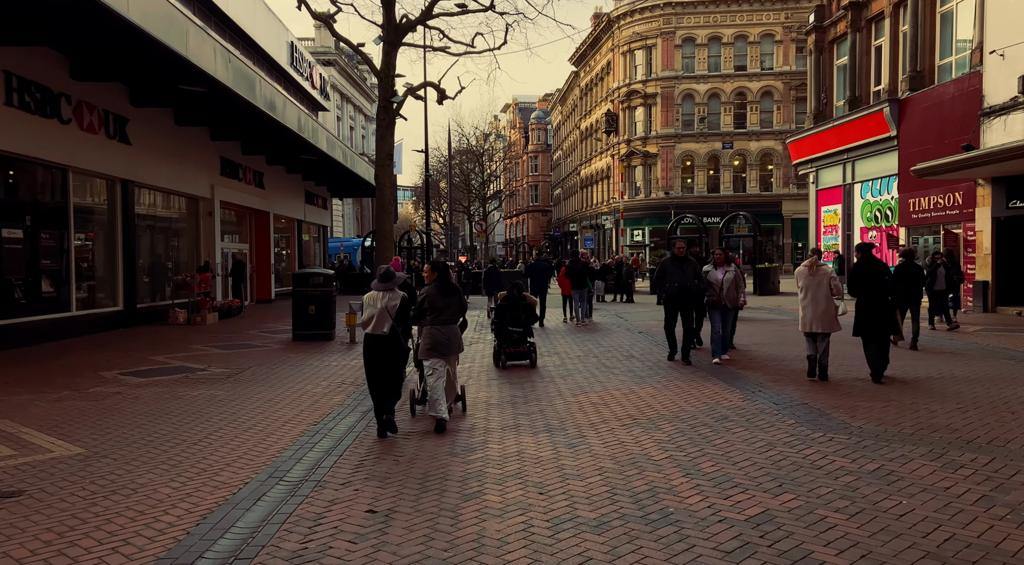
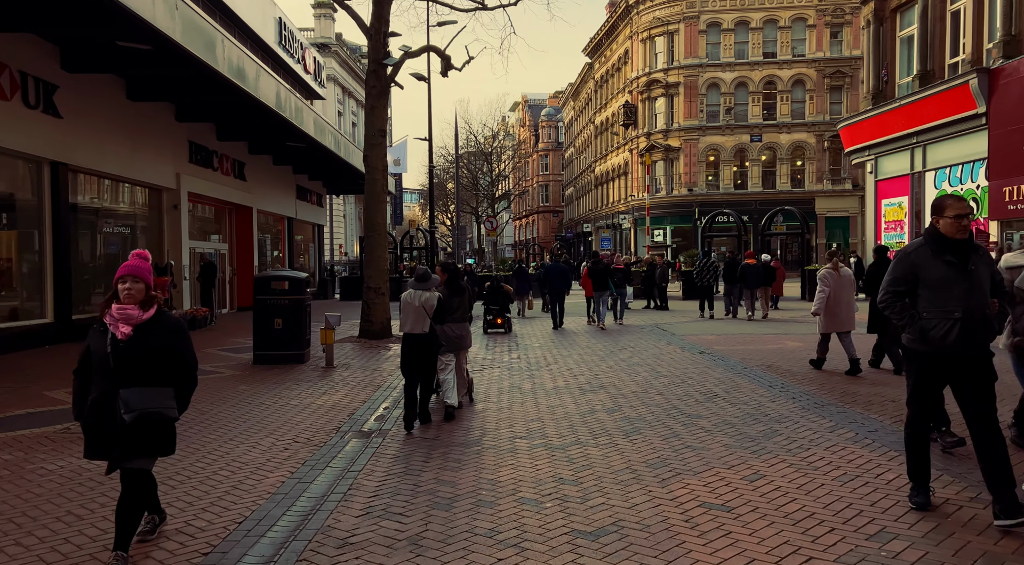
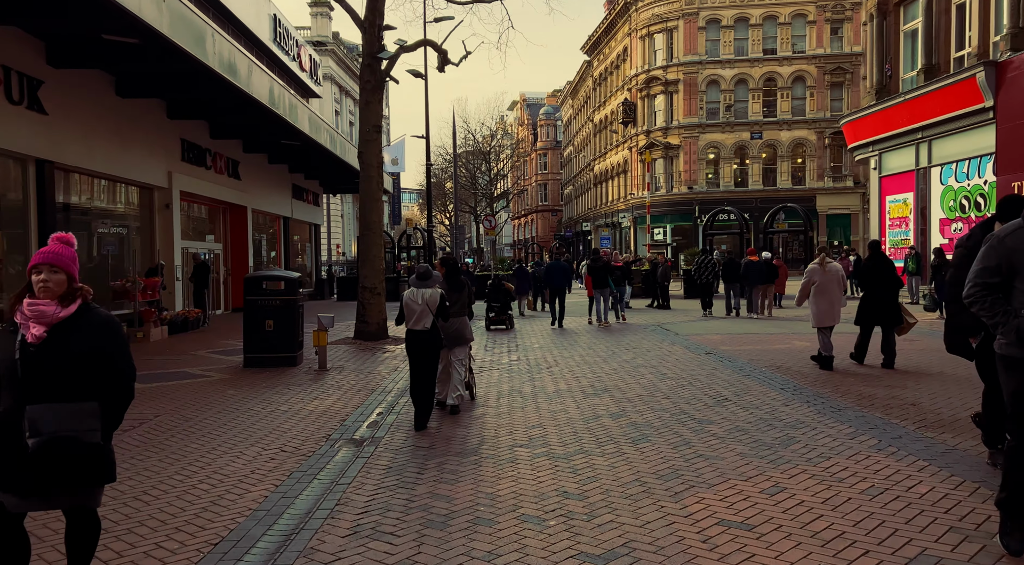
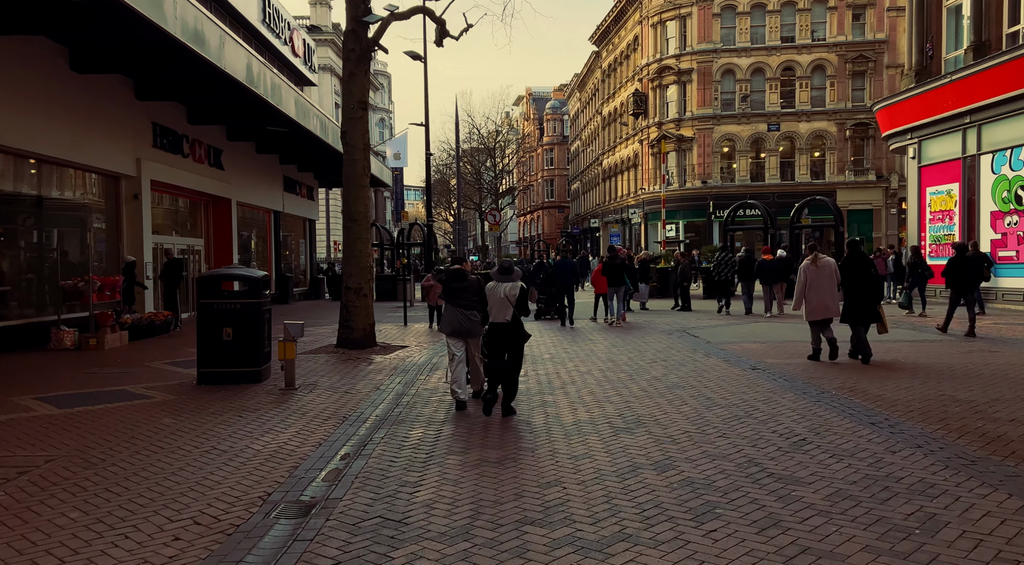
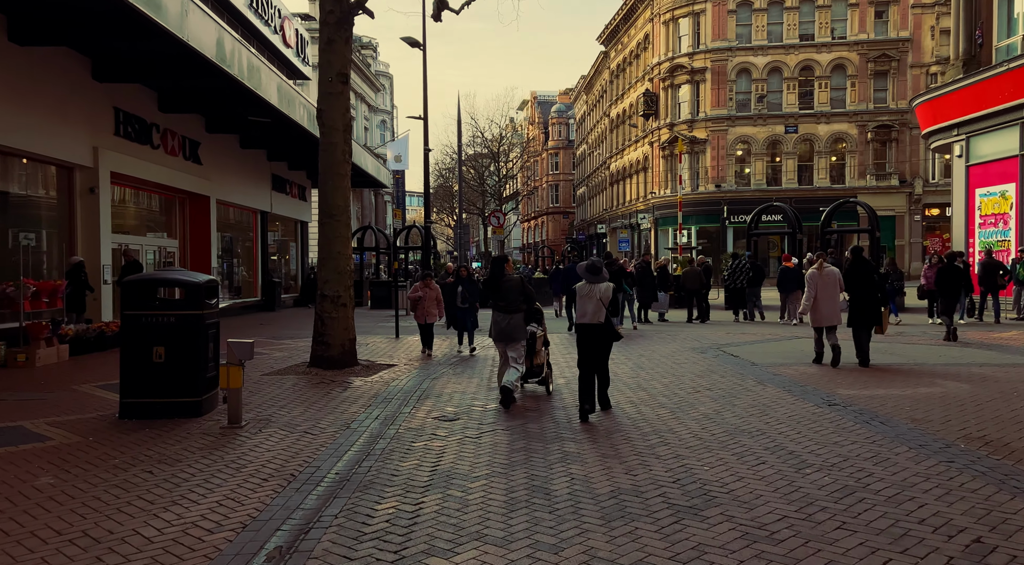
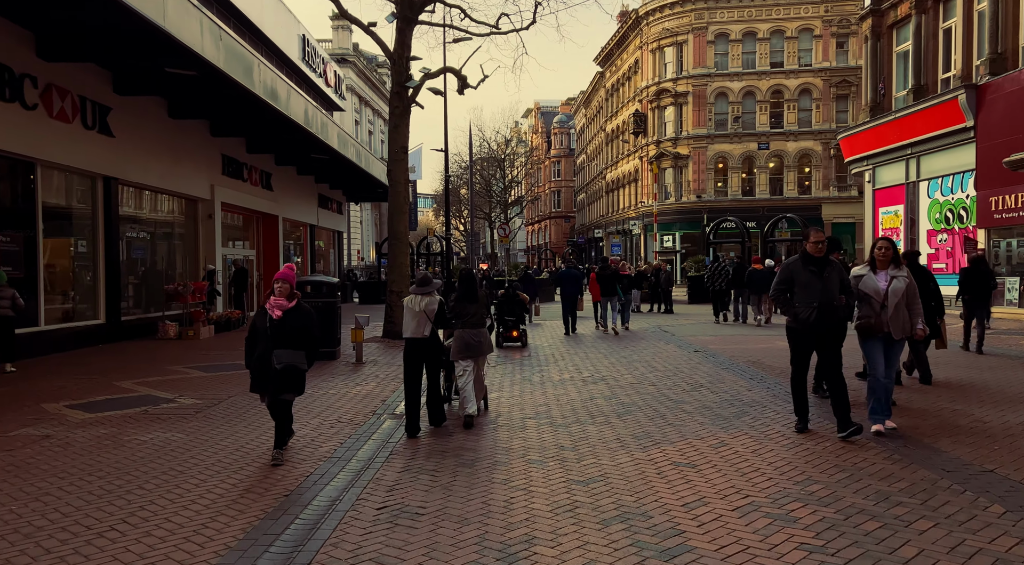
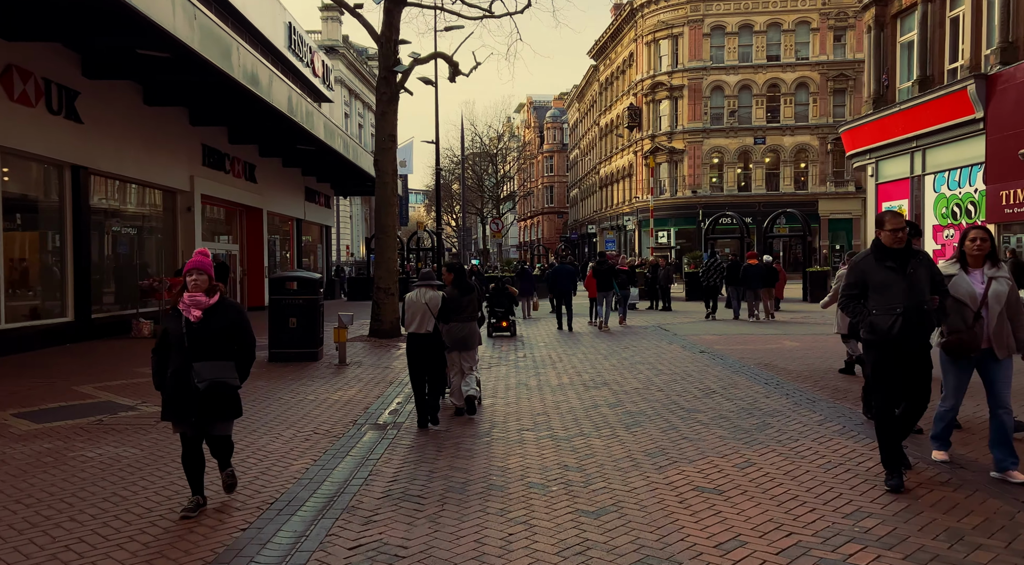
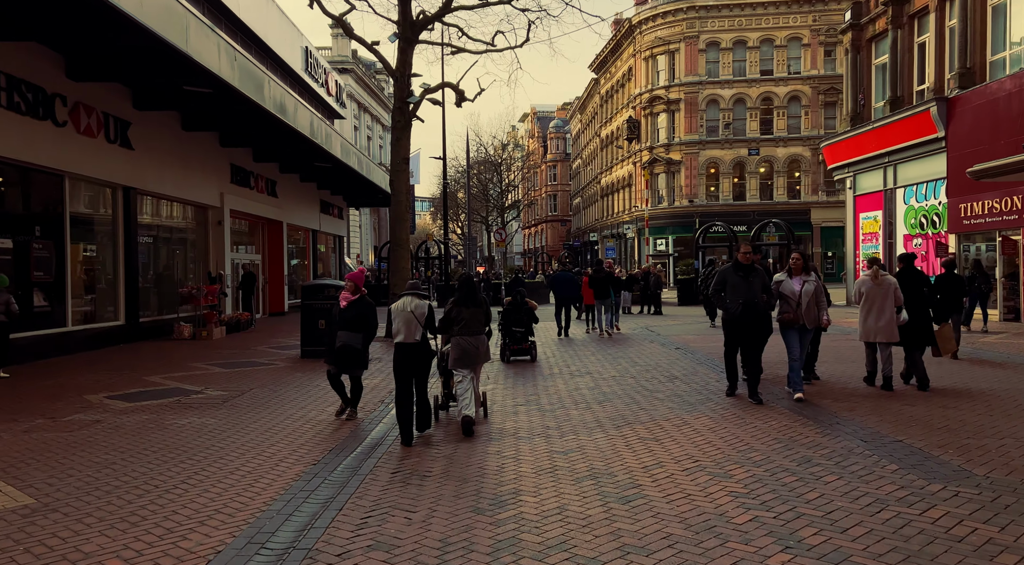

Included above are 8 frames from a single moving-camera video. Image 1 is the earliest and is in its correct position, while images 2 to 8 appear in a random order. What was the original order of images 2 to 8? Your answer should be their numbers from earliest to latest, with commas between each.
8, 6, 7, 2, 3, 4, 5
